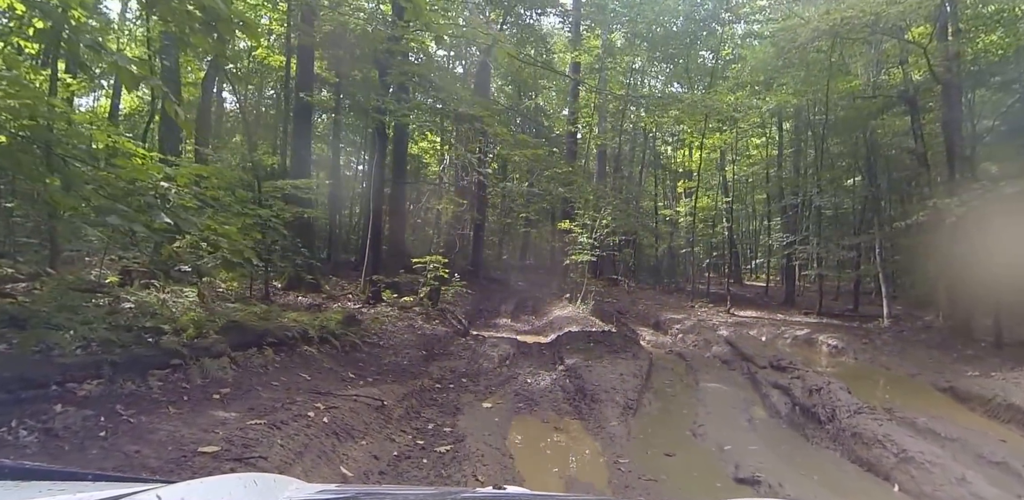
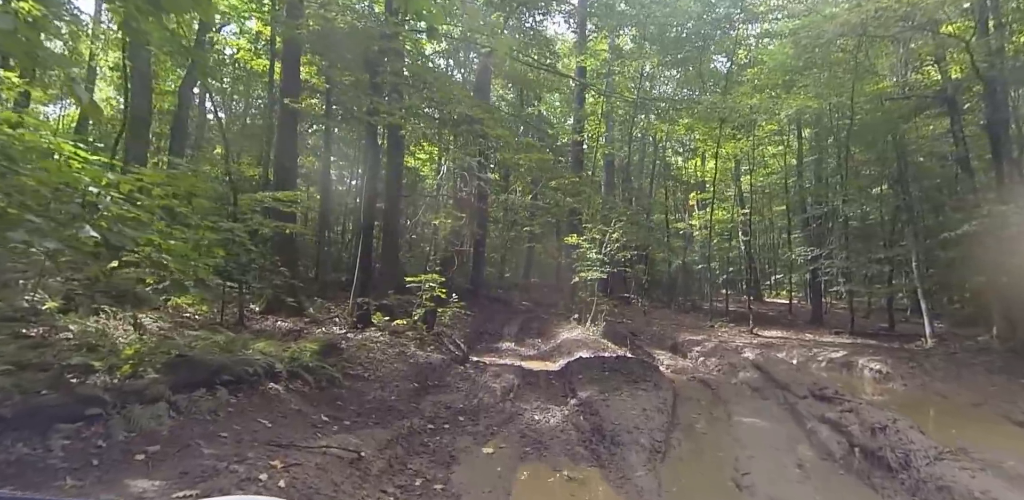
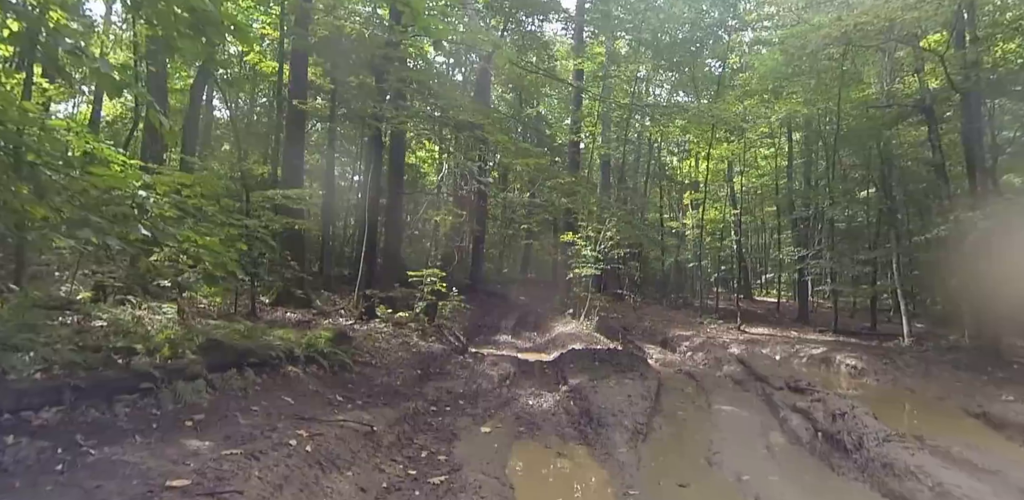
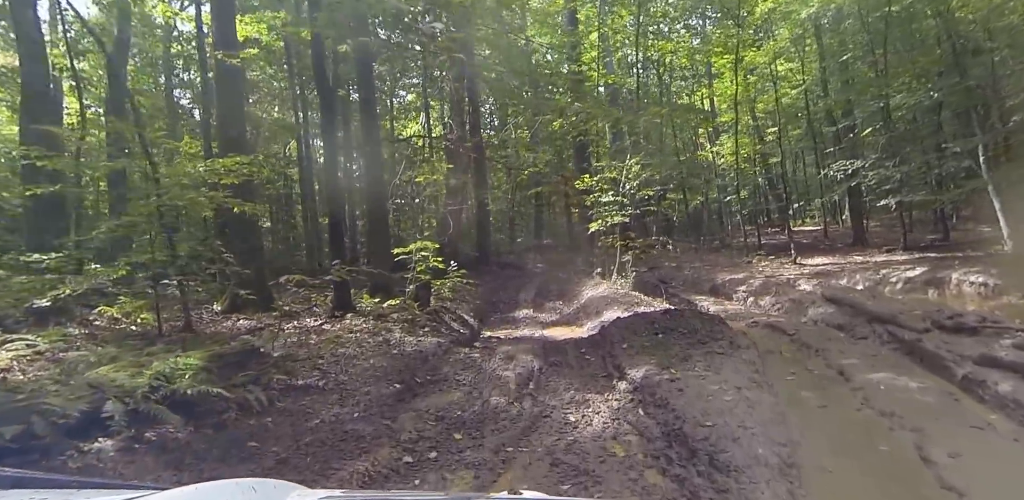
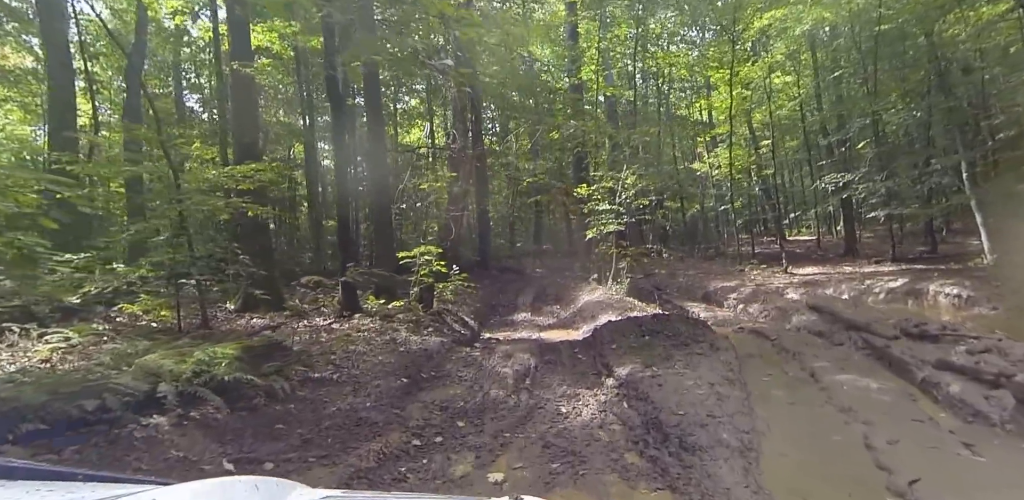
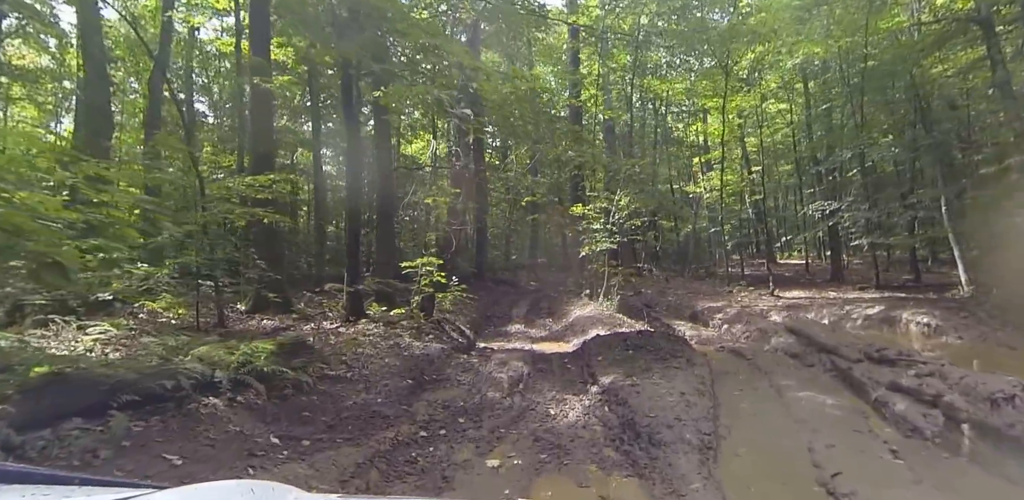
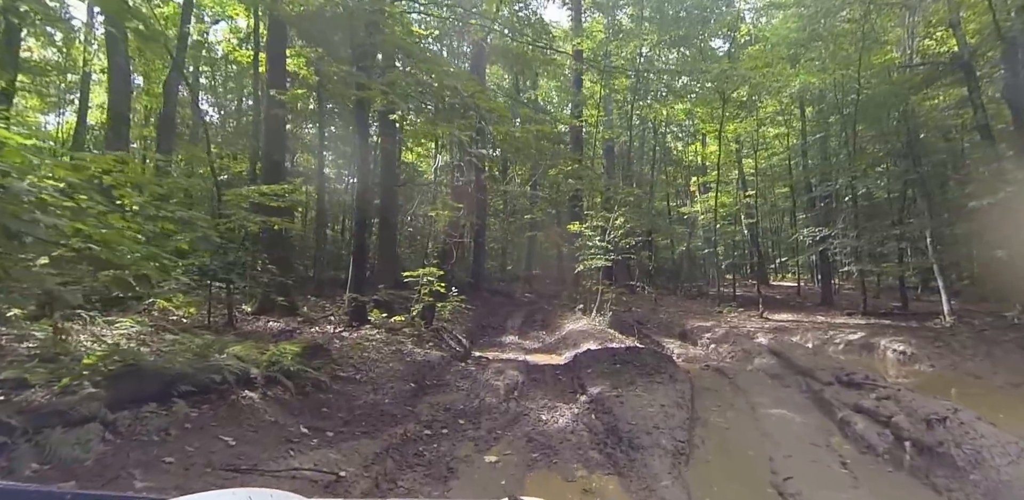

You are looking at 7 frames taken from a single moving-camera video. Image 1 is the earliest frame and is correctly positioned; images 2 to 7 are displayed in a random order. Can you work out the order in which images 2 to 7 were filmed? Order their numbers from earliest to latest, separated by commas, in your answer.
3, 2, 7, 6, 5, 4
